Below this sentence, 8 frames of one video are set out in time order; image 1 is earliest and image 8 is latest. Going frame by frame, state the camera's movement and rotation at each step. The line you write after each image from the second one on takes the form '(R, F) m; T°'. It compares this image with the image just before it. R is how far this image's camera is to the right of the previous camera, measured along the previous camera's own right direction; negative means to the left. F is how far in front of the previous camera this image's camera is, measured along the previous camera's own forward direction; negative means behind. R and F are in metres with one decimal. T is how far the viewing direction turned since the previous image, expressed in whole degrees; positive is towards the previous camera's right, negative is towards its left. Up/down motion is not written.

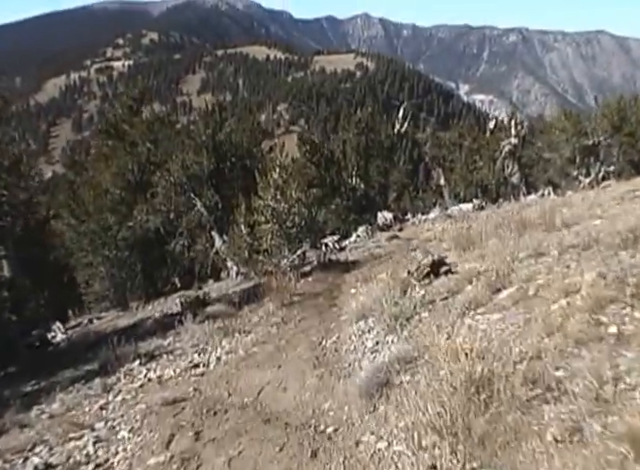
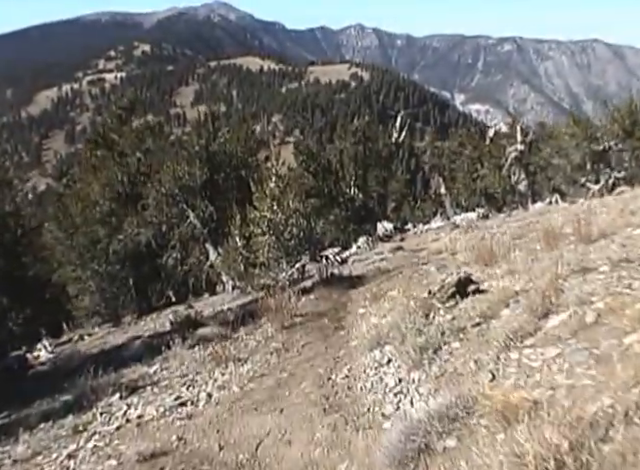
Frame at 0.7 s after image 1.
(-0.2, +1.8) m; 0°
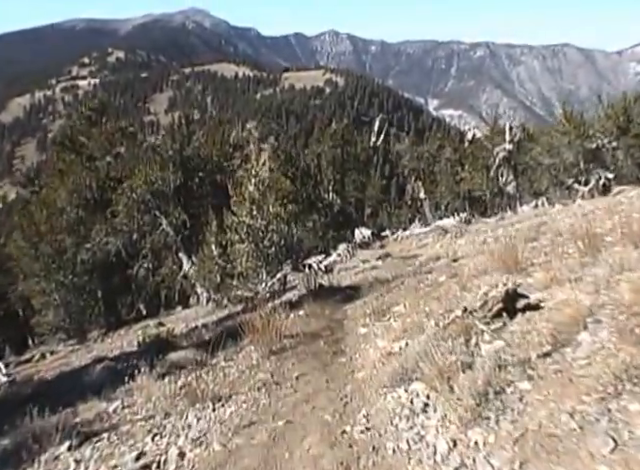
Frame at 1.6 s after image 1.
(-0.4, +2.5) m; +2°
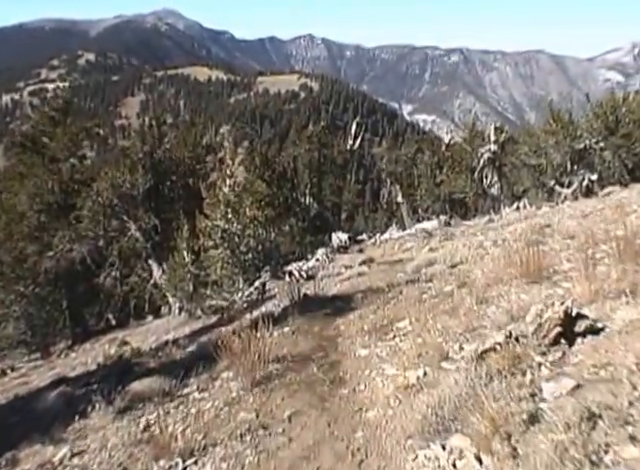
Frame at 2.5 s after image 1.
(-0.3, +2.1) m; +2°
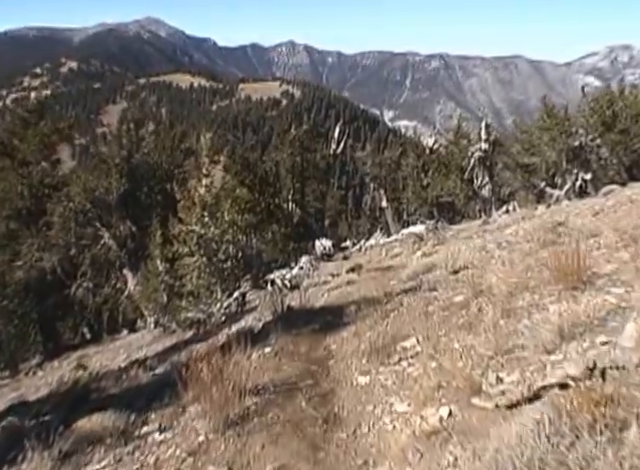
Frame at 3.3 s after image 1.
(-0.1, +2.1) m; +2°
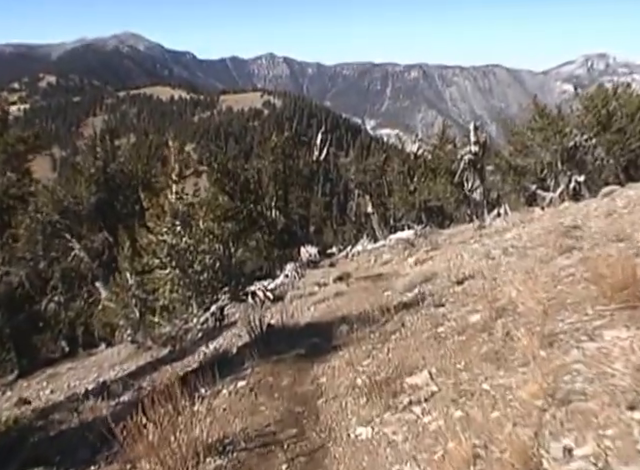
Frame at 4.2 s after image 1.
(0.0, +2.2) m; +1°
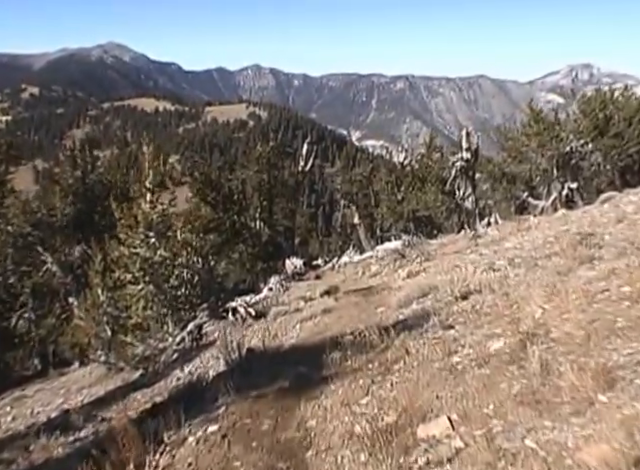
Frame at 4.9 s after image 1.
(0.0, +1.7) m; +1°
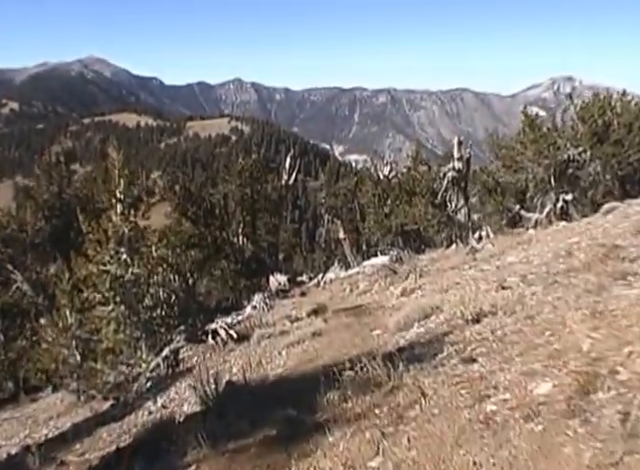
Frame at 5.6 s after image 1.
(-0.1, +1.7) m; +2°
